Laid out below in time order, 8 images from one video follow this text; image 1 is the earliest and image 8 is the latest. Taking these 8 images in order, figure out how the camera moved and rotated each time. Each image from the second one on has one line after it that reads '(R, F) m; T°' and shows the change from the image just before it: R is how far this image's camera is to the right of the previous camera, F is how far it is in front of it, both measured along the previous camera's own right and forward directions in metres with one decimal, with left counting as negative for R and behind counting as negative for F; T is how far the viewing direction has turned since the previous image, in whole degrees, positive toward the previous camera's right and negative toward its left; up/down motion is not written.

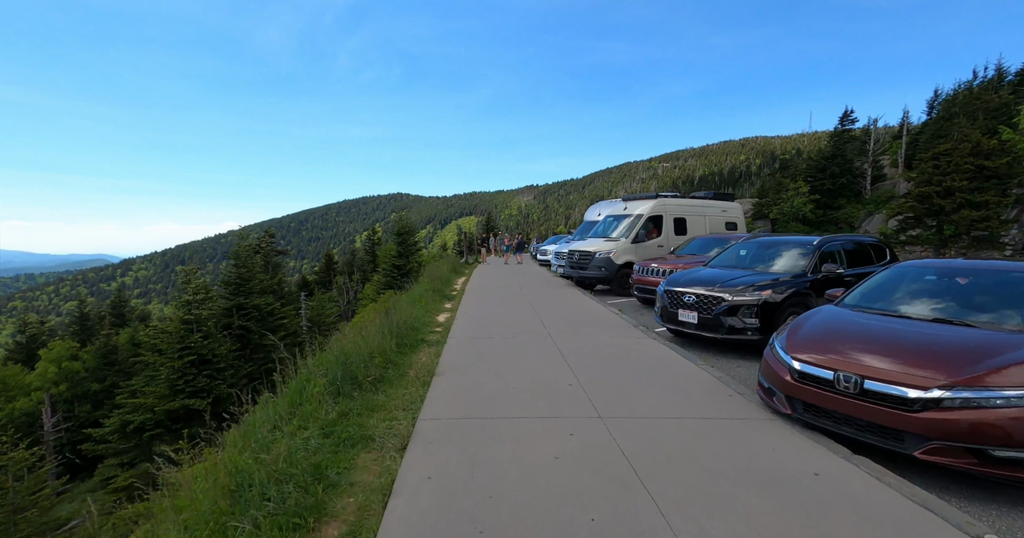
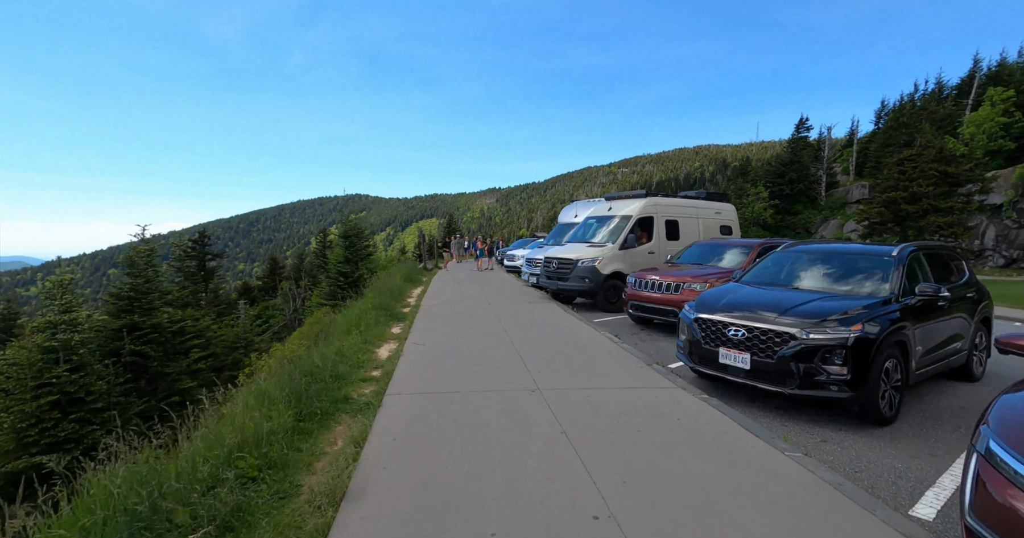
(-0.1, +2.0) m; +5°
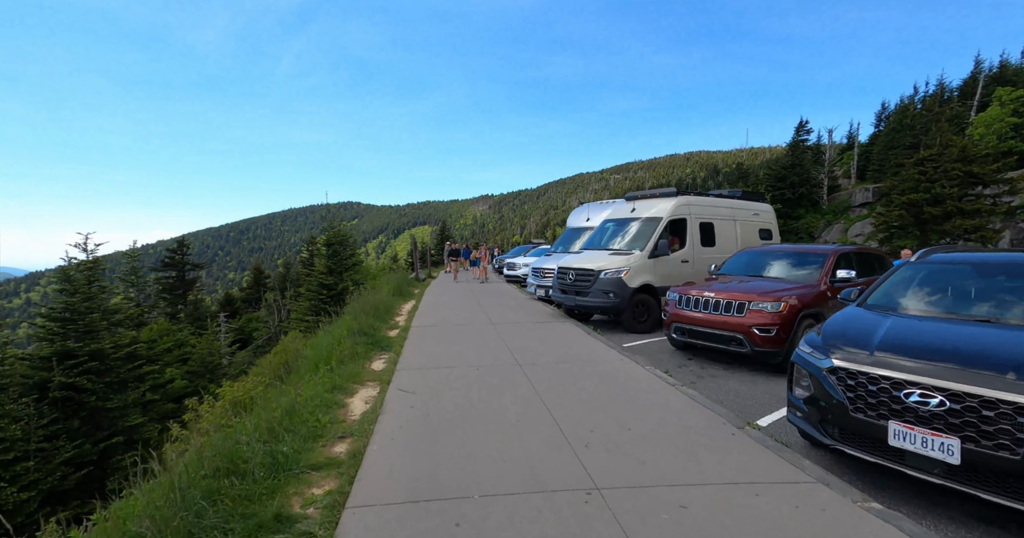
(-0.3, +1.7) m; +1°
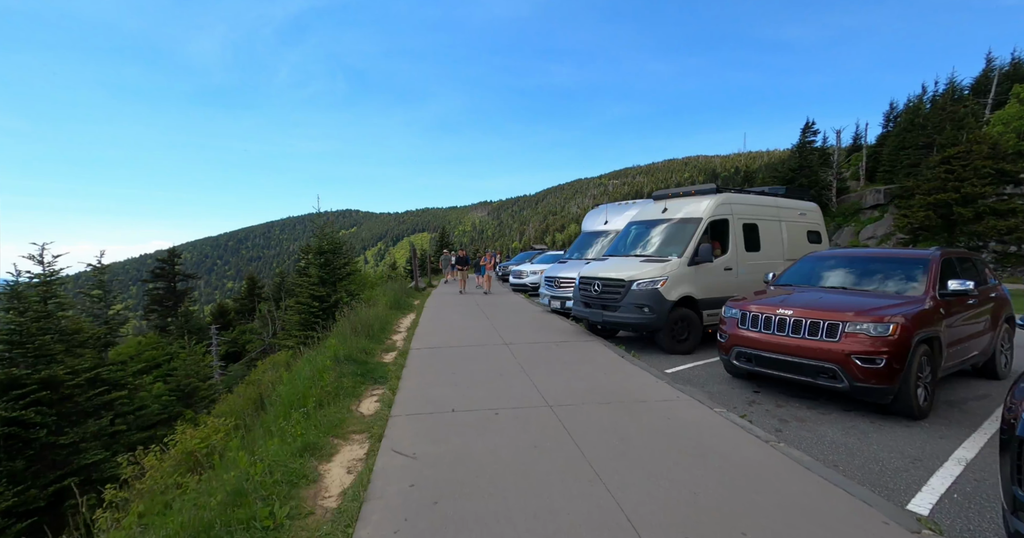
(-0.3, +1.2) m; 0°
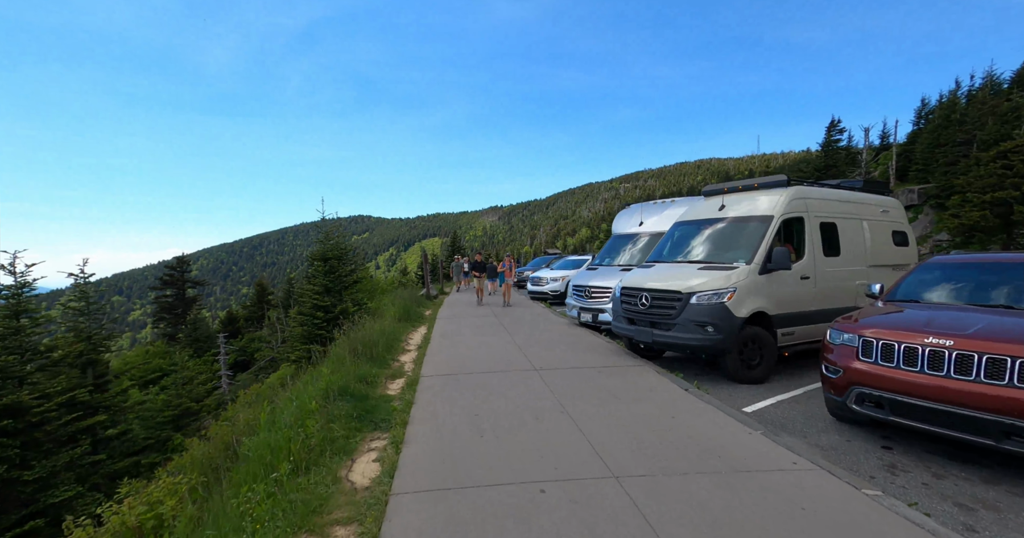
(-0.3, +1.3) m; -1°
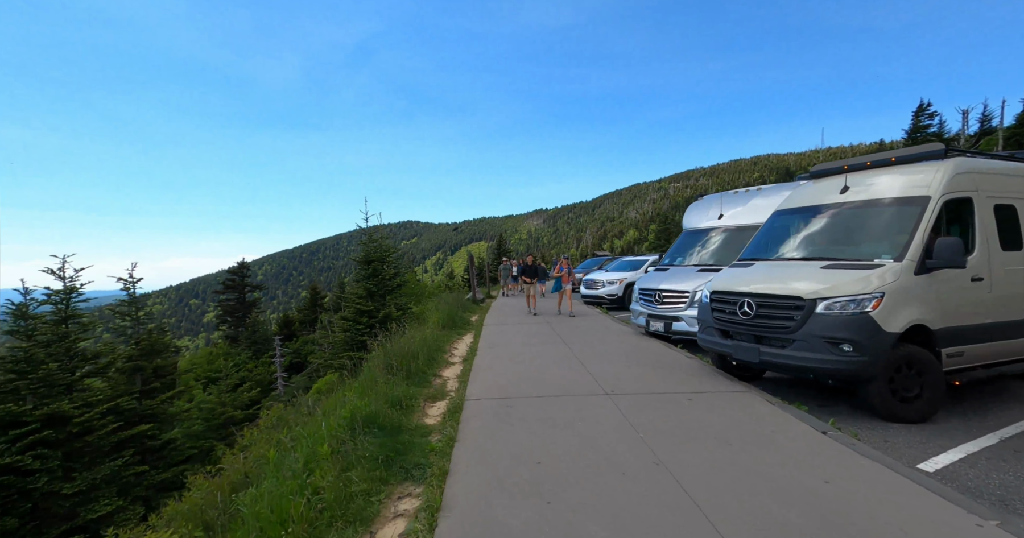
(-0.2, +1.1) m; -6°
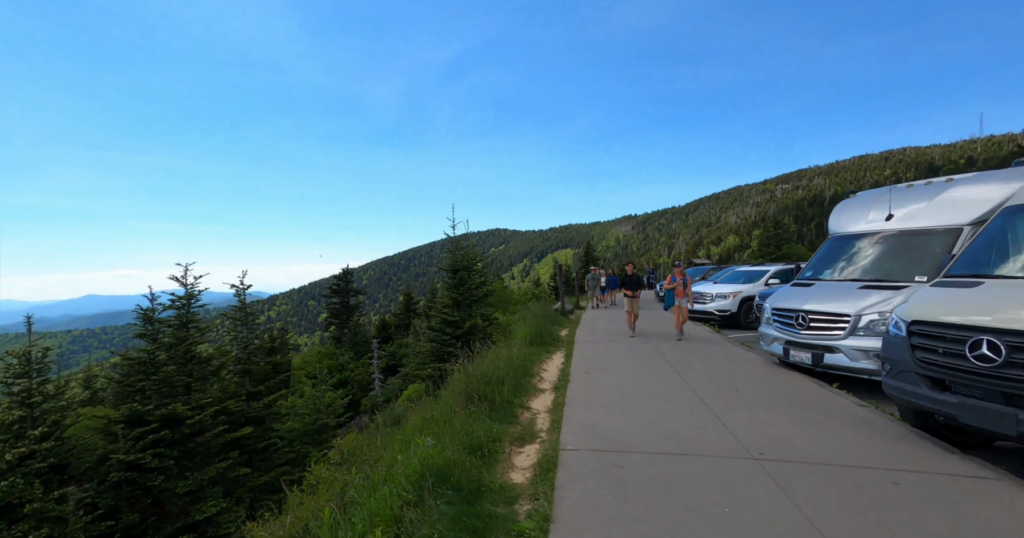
(-0.2, +1.0) m; -12°
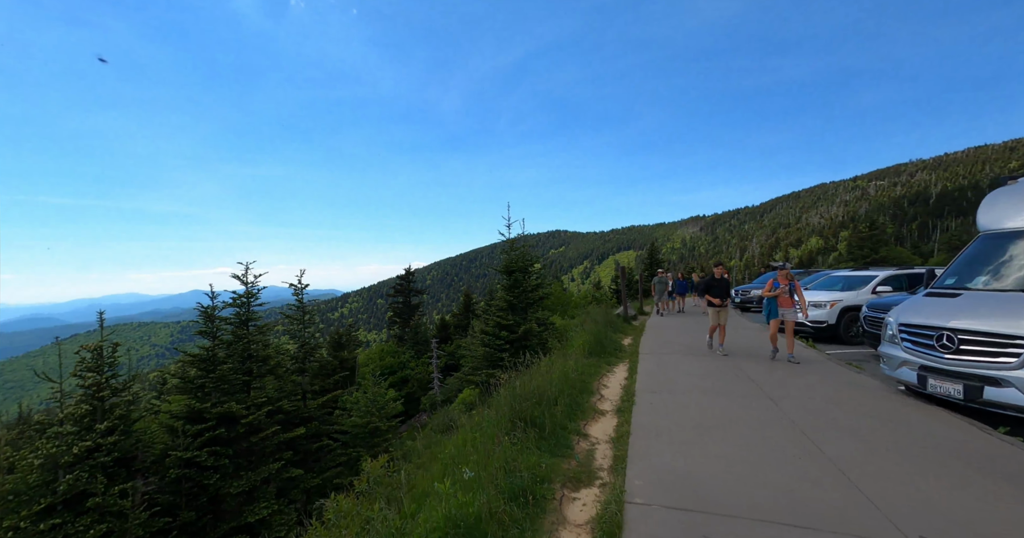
(0.0, +0.8) m; -8°
